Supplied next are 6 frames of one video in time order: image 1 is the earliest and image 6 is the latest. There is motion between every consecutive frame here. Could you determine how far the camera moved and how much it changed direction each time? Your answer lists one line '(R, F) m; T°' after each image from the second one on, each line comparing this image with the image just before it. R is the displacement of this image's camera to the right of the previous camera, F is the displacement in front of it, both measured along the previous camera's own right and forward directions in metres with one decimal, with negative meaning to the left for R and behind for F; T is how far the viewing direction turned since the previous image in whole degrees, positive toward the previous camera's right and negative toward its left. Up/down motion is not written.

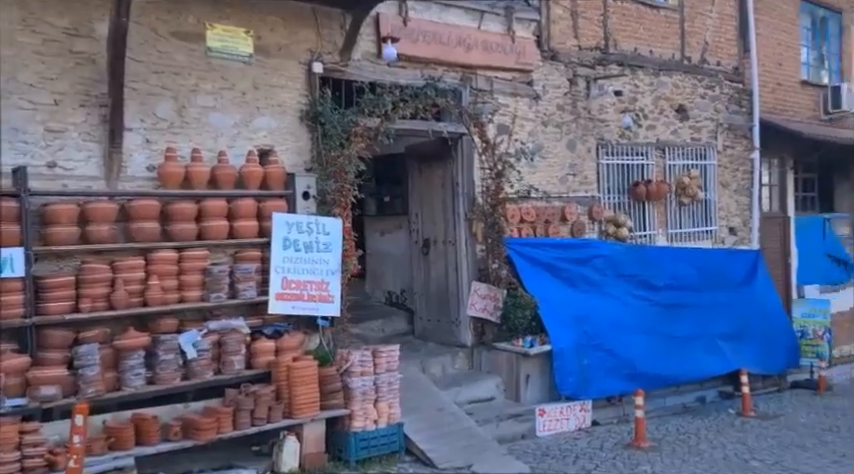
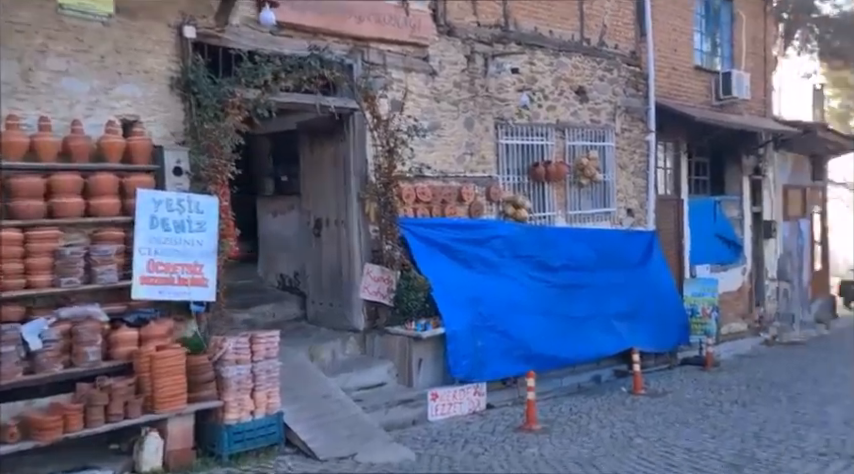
(+0.2, +0.2) m; +7°
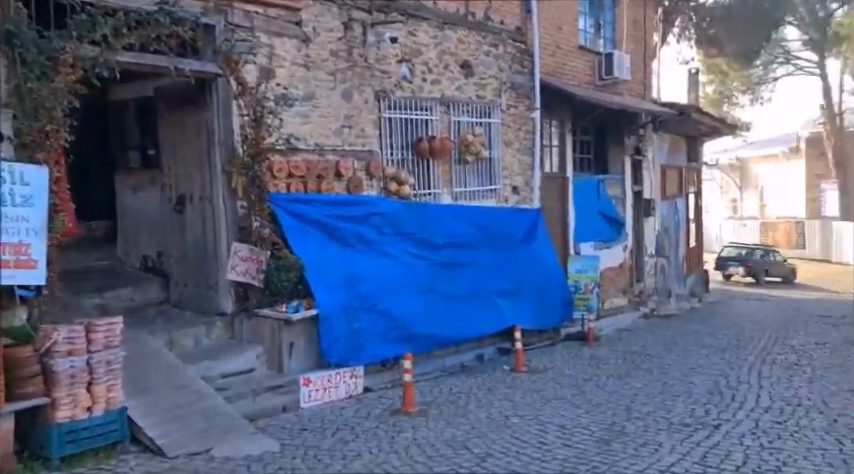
(+0.2, +0.3) m; +8°
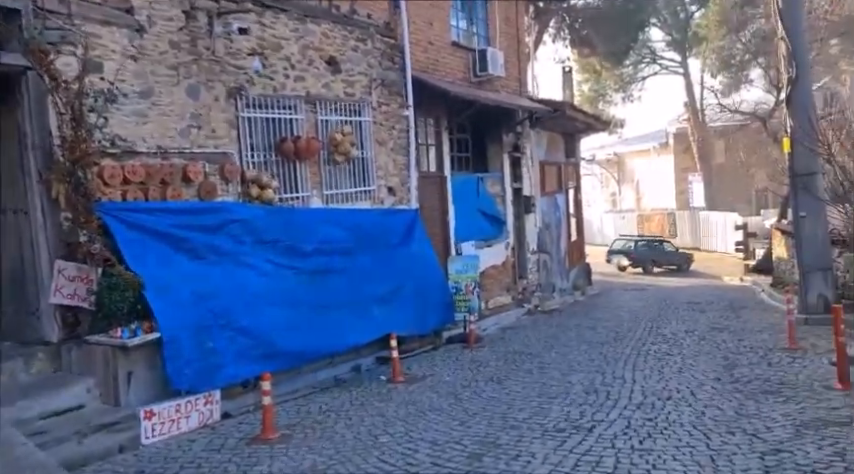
(+0.3, +0.4) m; +9°
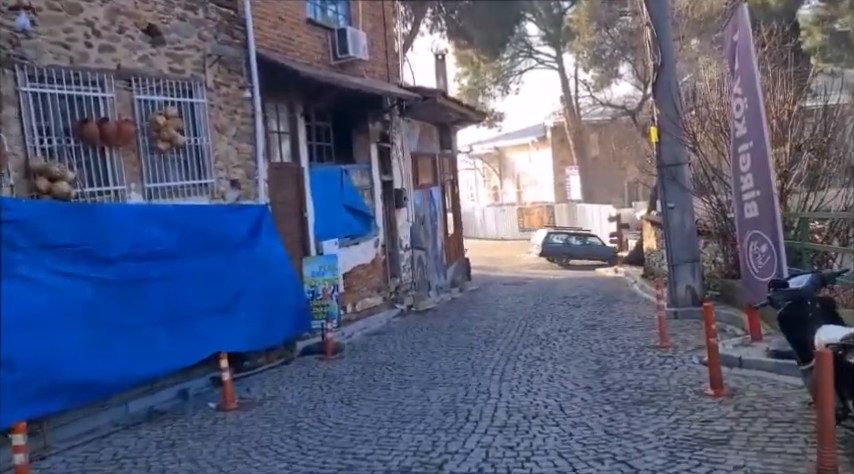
(+0.5, +1.1) m; +9°
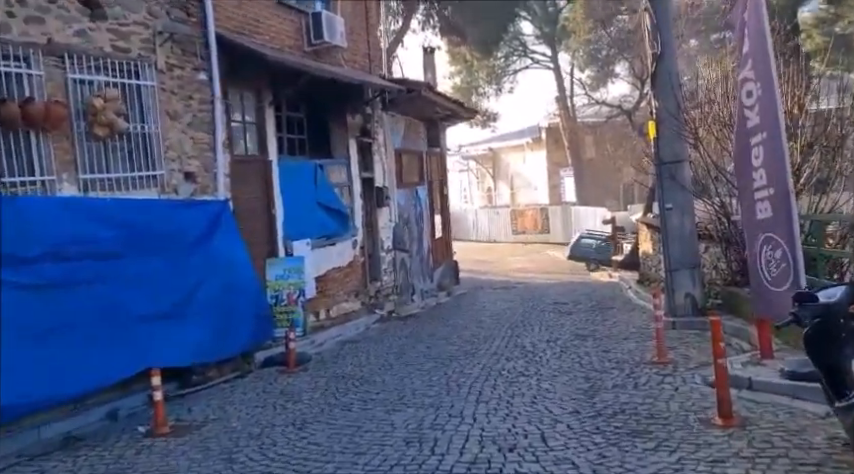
(+0.3, +0.9) m; 0°
